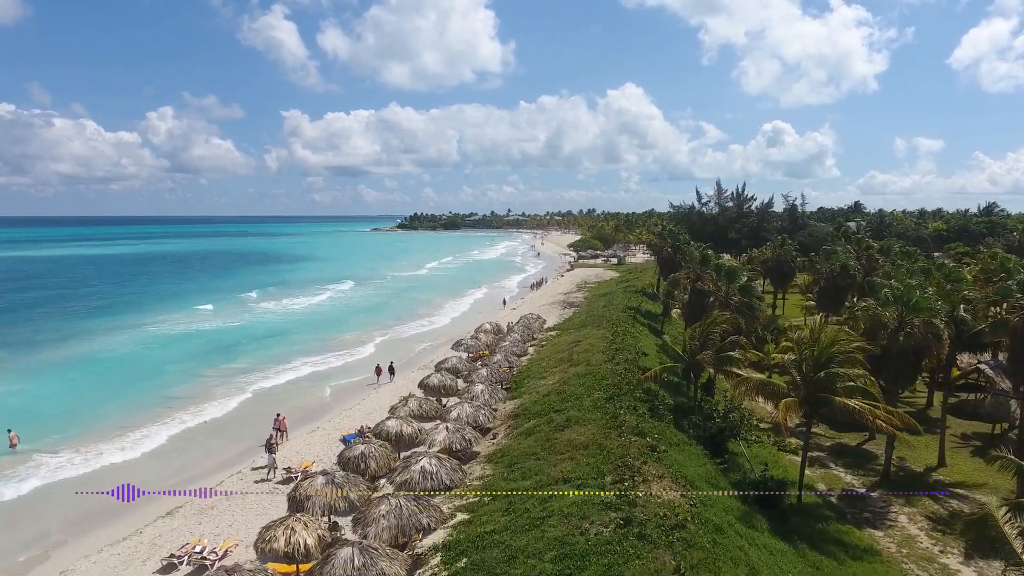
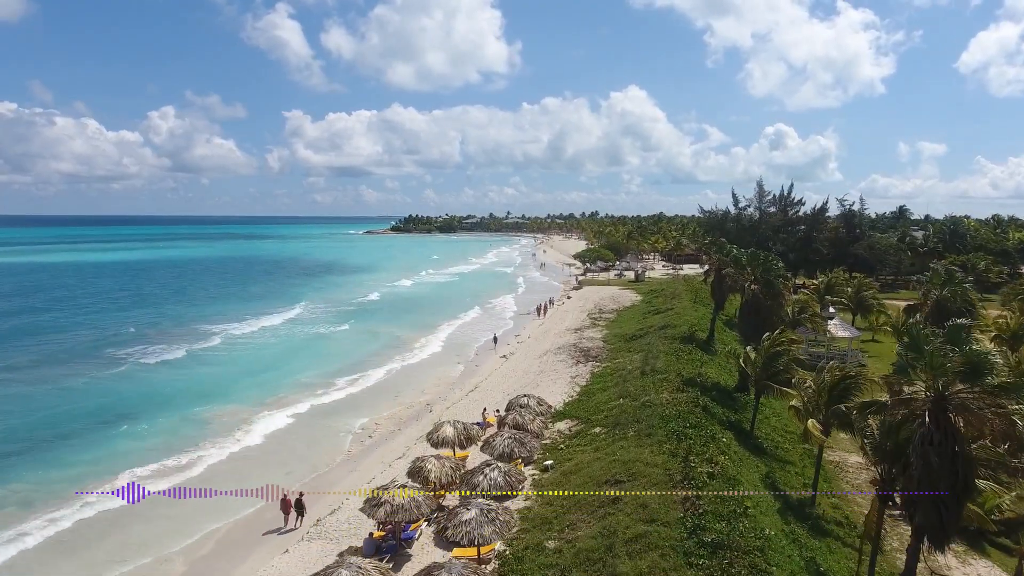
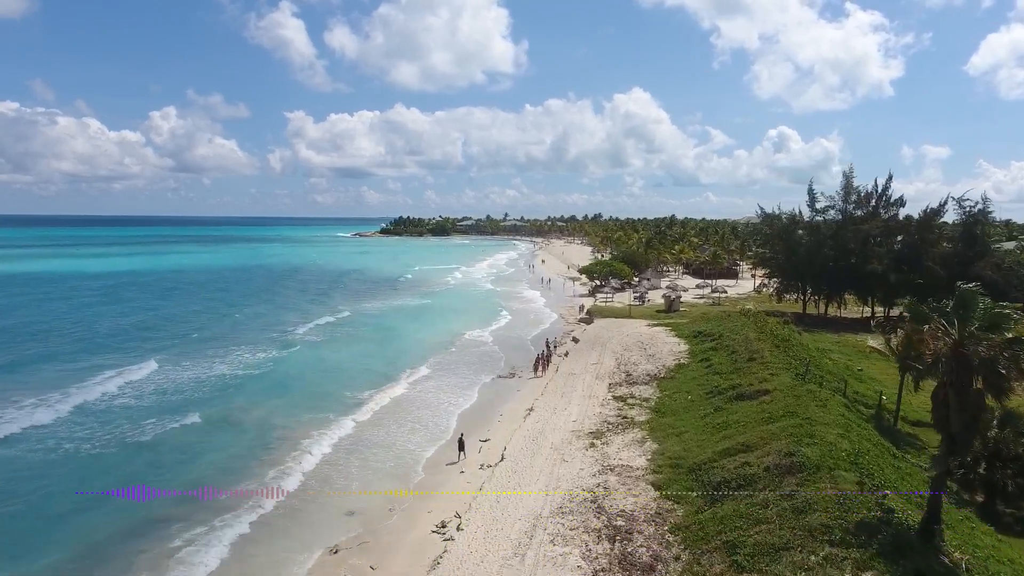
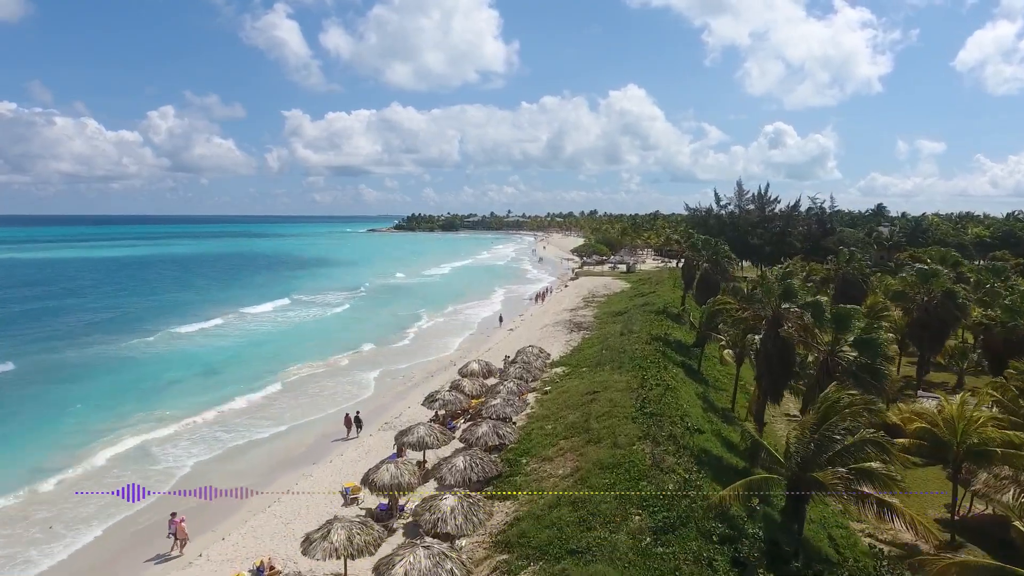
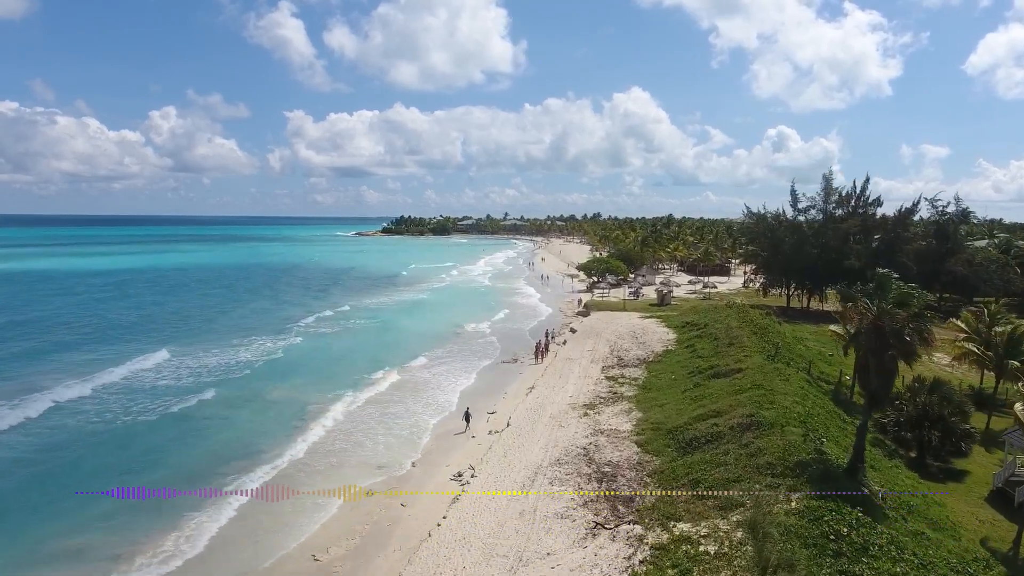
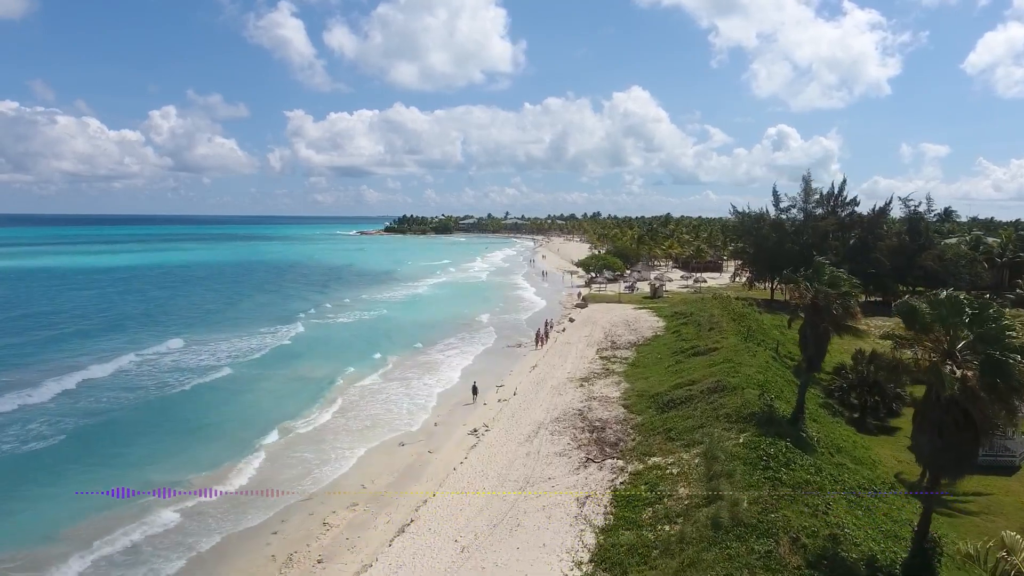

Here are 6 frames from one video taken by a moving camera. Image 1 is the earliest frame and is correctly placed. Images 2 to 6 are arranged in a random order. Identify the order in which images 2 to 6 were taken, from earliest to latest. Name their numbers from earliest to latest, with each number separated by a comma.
4, 2, 6, 5, 3
